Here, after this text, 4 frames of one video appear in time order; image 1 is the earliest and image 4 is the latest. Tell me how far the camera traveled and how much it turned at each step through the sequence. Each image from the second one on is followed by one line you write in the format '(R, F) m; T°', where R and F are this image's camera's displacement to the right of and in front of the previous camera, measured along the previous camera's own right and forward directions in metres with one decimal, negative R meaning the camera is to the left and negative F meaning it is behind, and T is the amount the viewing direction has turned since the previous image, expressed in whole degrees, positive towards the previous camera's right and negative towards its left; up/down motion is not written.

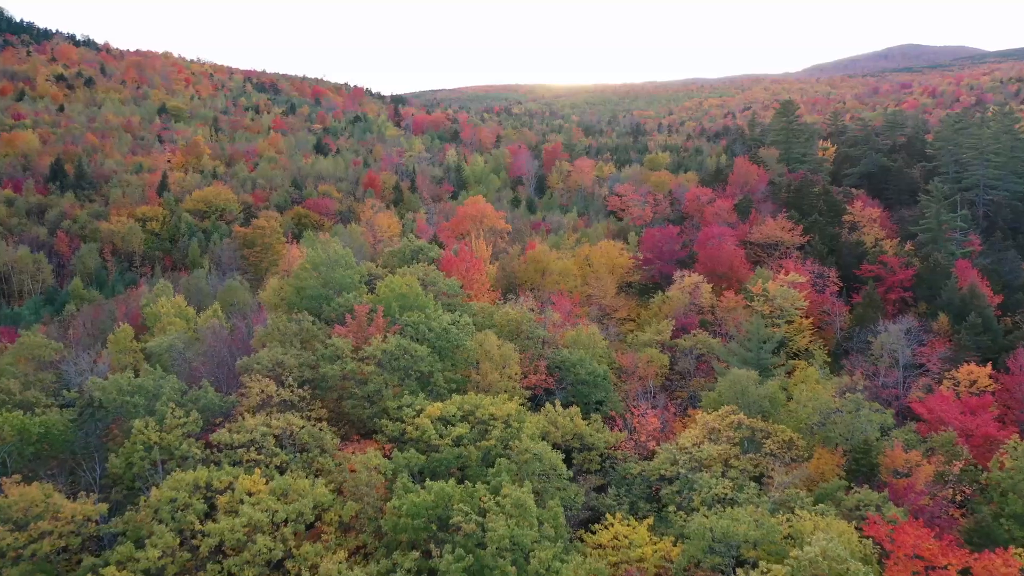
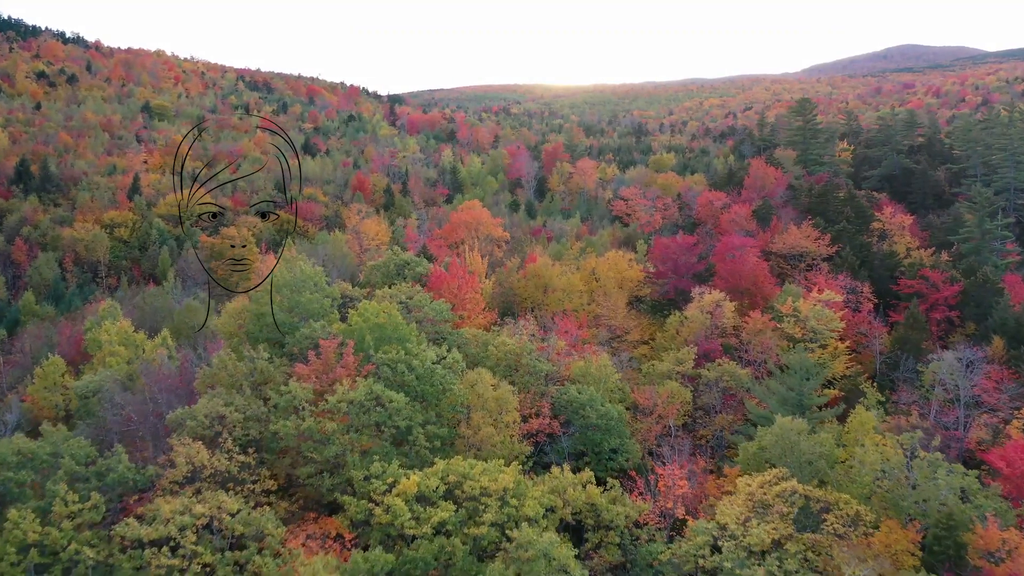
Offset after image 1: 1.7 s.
(0.0, +5.1) m; 0°
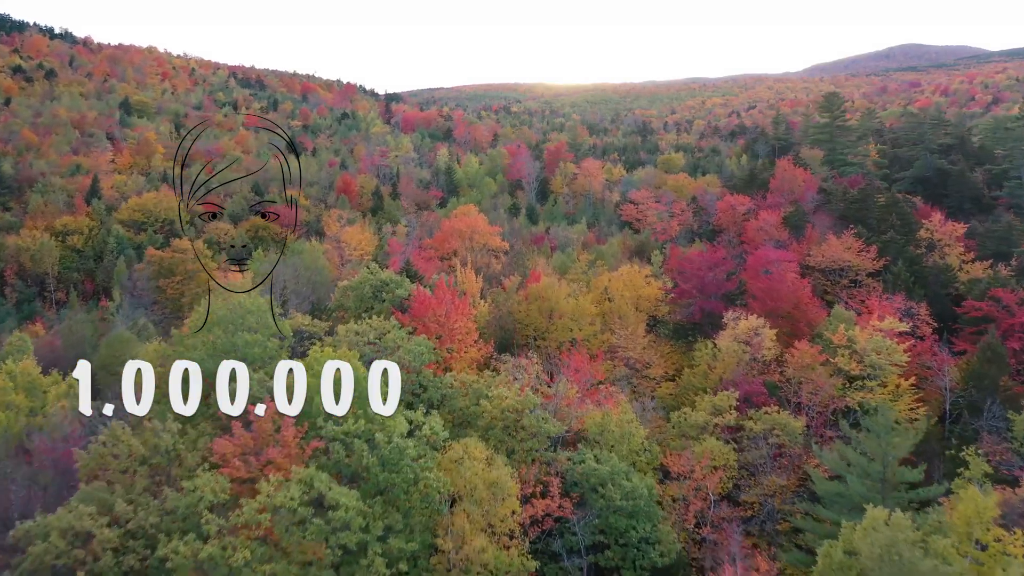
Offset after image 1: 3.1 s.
(+0.1, +6.5) m; 0°
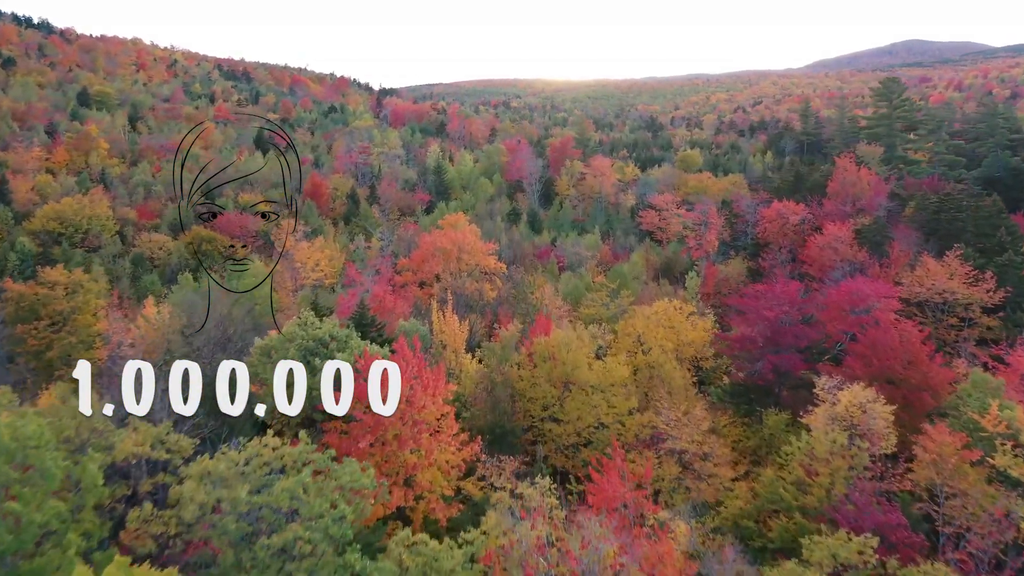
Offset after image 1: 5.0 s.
(+0.1, +10.7) m; 0°
